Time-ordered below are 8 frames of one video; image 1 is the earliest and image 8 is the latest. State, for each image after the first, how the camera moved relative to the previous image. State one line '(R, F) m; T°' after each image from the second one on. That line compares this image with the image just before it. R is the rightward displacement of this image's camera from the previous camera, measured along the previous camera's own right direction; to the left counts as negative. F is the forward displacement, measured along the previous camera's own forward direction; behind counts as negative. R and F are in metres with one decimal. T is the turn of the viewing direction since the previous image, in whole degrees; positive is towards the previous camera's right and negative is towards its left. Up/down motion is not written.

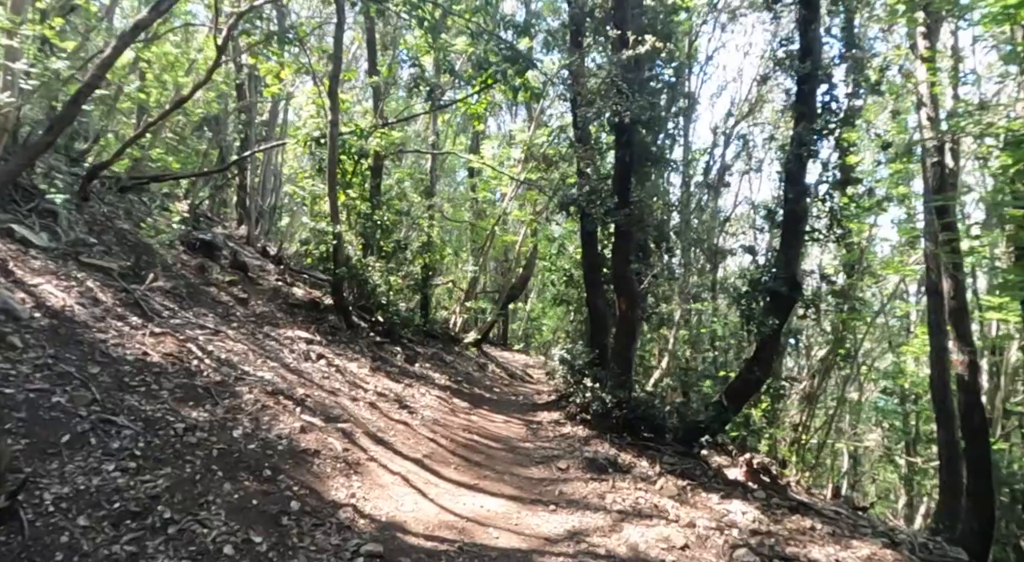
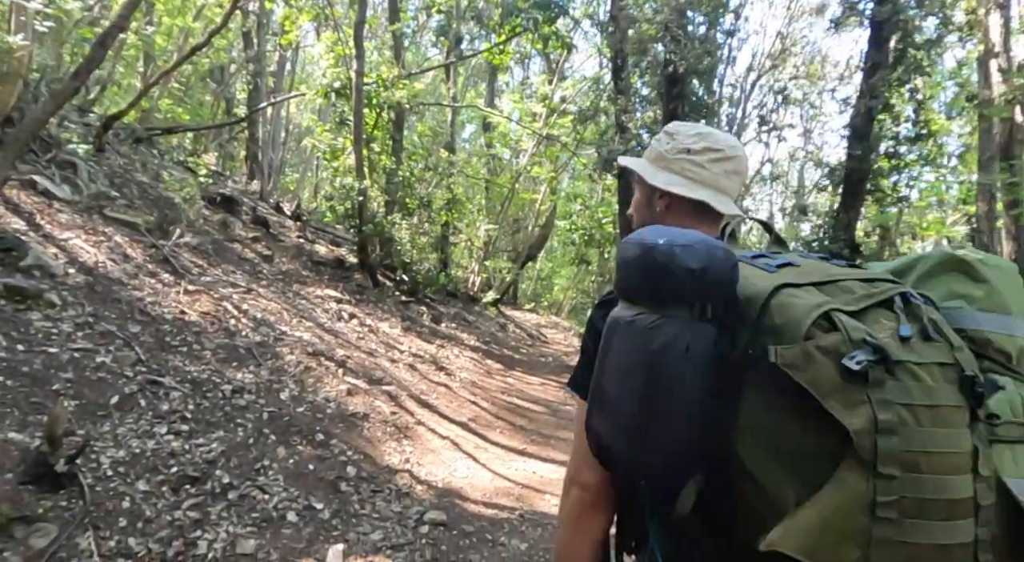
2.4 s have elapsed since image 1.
(-0.4, +0.2) m; 0°
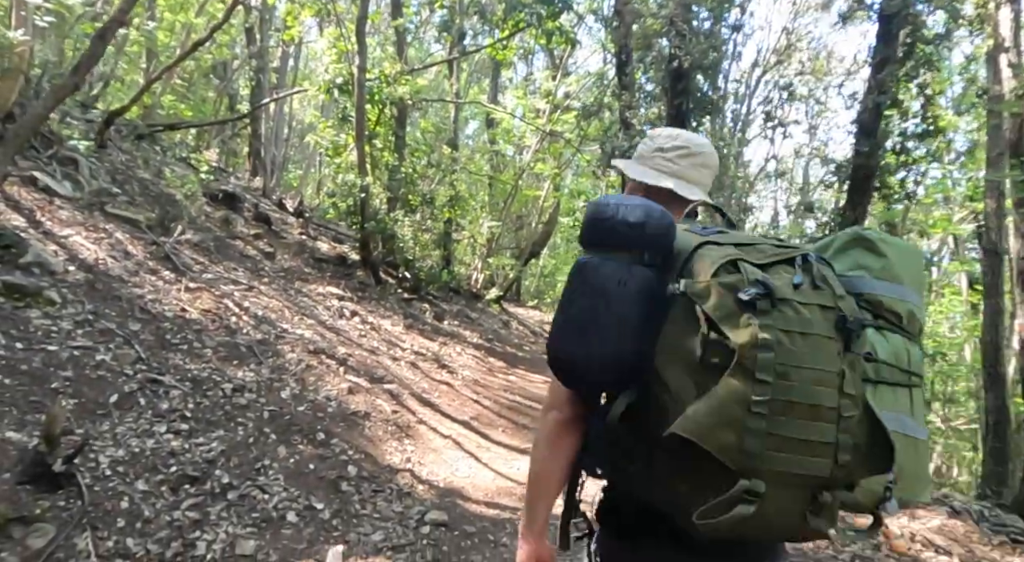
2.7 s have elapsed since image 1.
(0.0, 0.0) m; 0°
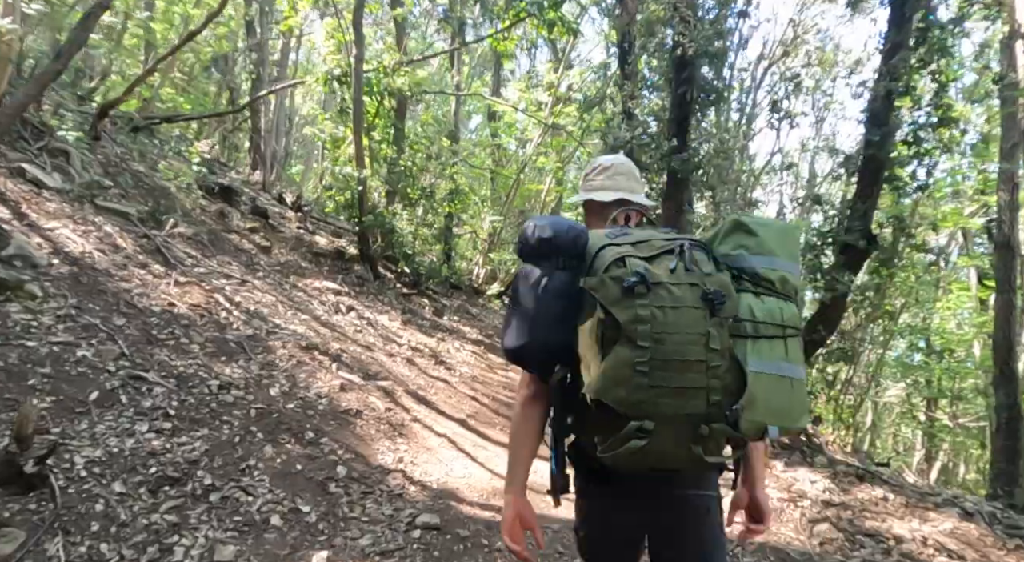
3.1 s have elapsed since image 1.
(+0.1, +0.2) m; 0°
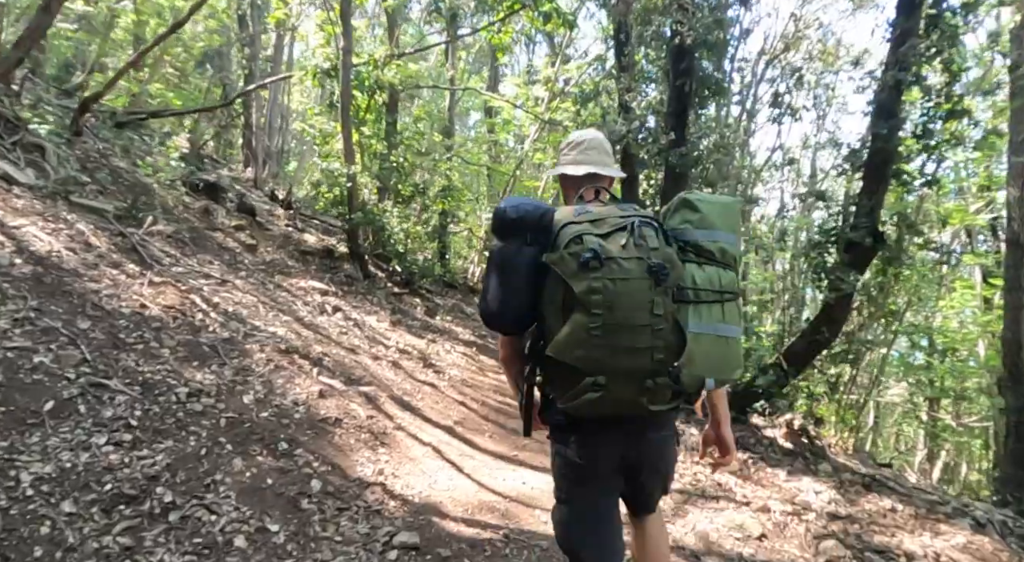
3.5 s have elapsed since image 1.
(+0.1, +0.3) m; 0°
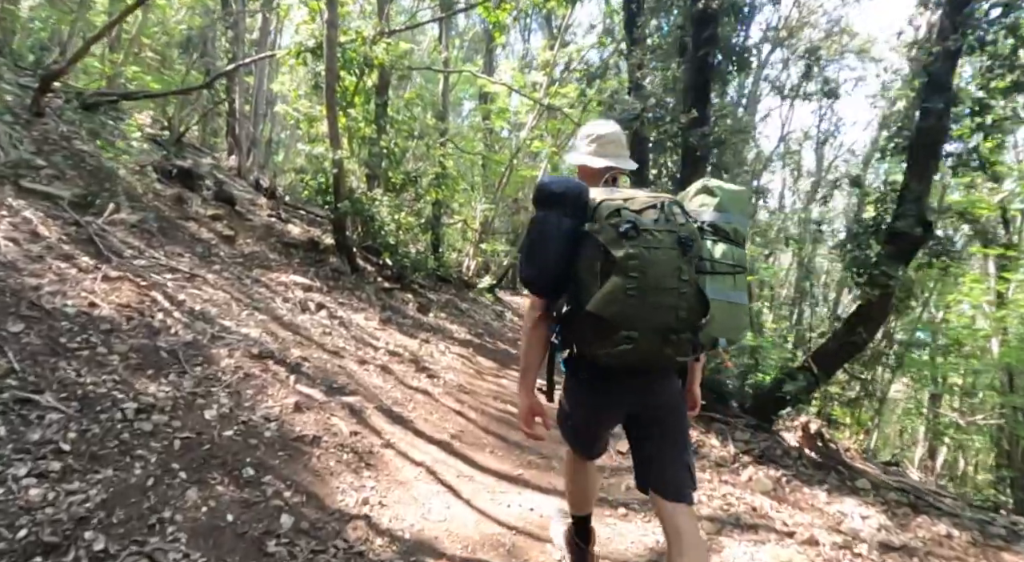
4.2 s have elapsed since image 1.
(-0.1, +0.6) m; +1°
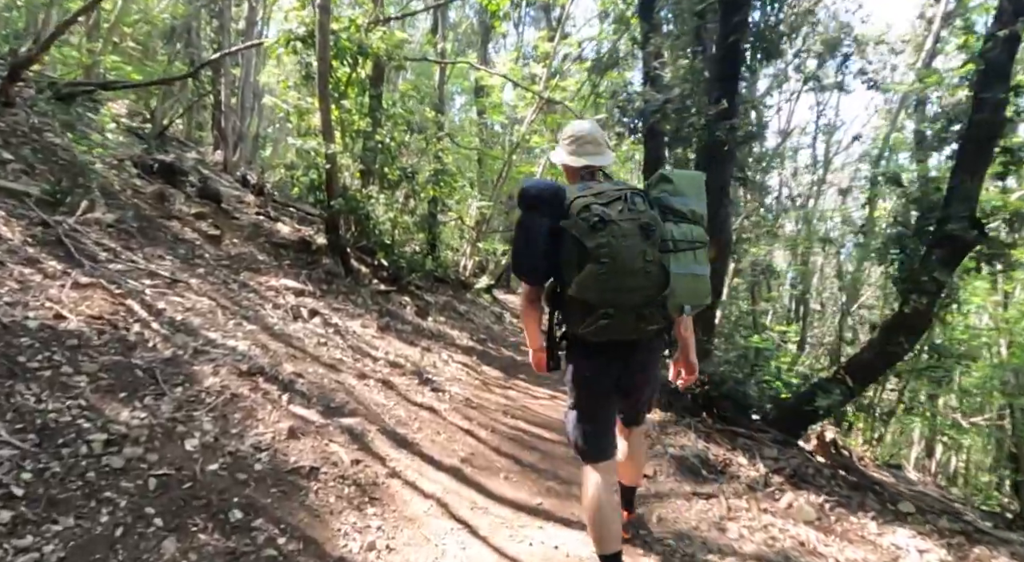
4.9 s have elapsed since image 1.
(-0.2, +0.4) m; +1°
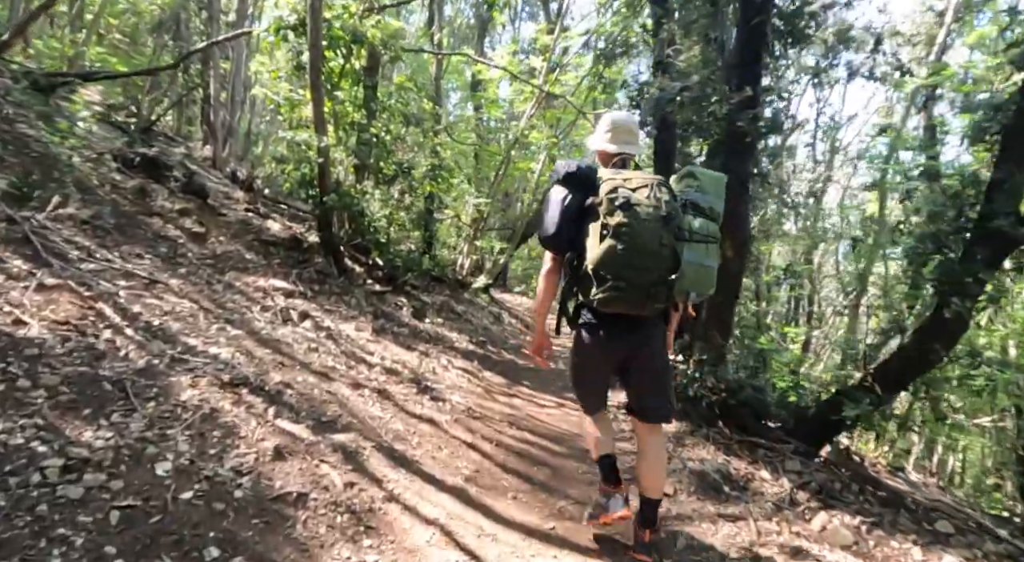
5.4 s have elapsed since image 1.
(-0.1, +0.4) m; +1°
